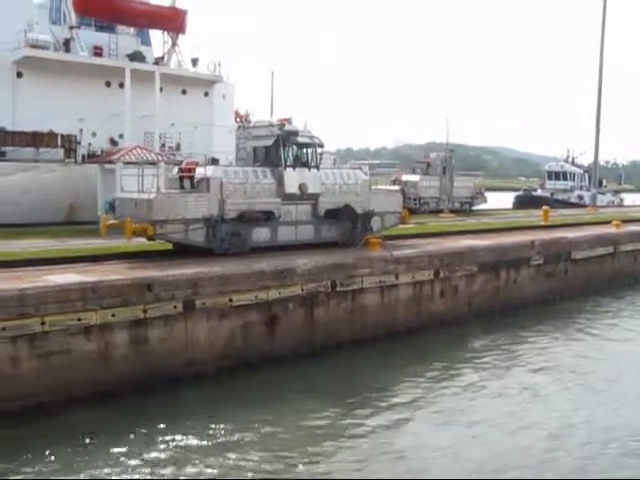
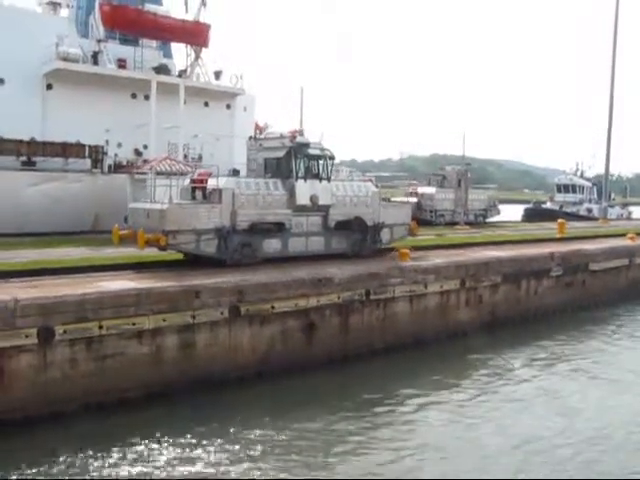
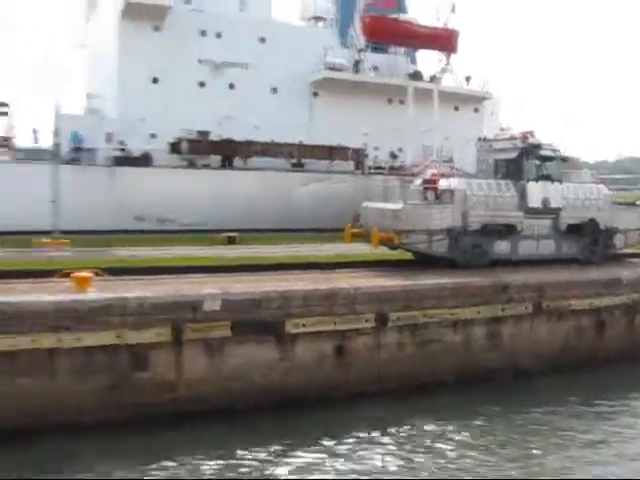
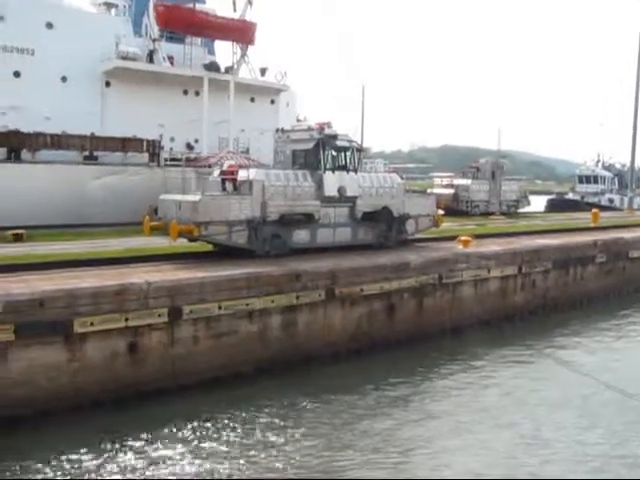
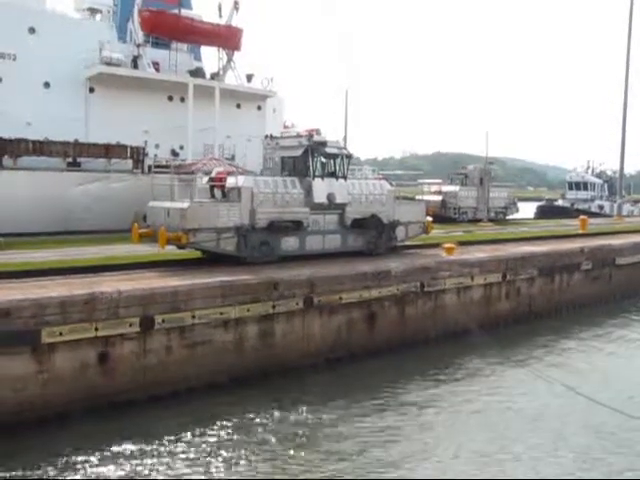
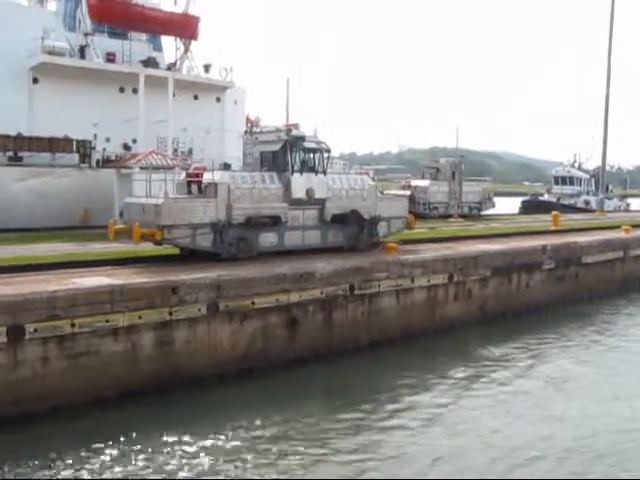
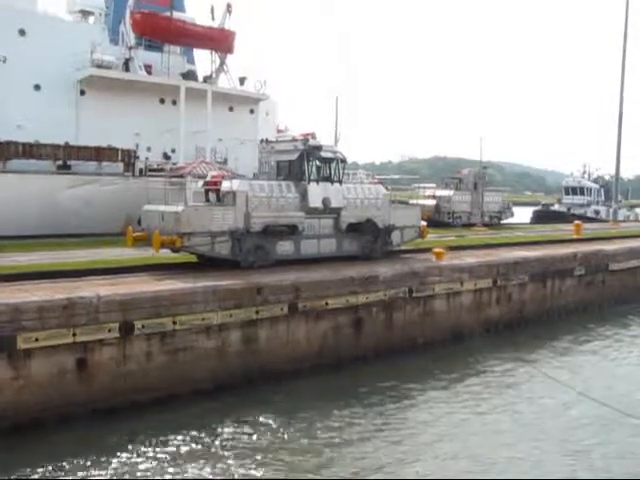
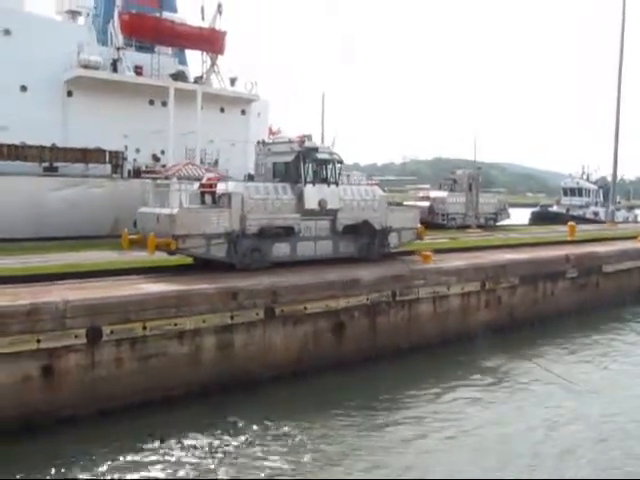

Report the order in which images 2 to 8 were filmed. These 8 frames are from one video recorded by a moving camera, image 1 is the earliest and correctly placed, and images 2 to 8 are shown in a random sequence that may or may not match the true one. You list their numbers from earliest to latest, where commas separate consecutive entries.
6, 2, 8, 7, 5, 4, 3
